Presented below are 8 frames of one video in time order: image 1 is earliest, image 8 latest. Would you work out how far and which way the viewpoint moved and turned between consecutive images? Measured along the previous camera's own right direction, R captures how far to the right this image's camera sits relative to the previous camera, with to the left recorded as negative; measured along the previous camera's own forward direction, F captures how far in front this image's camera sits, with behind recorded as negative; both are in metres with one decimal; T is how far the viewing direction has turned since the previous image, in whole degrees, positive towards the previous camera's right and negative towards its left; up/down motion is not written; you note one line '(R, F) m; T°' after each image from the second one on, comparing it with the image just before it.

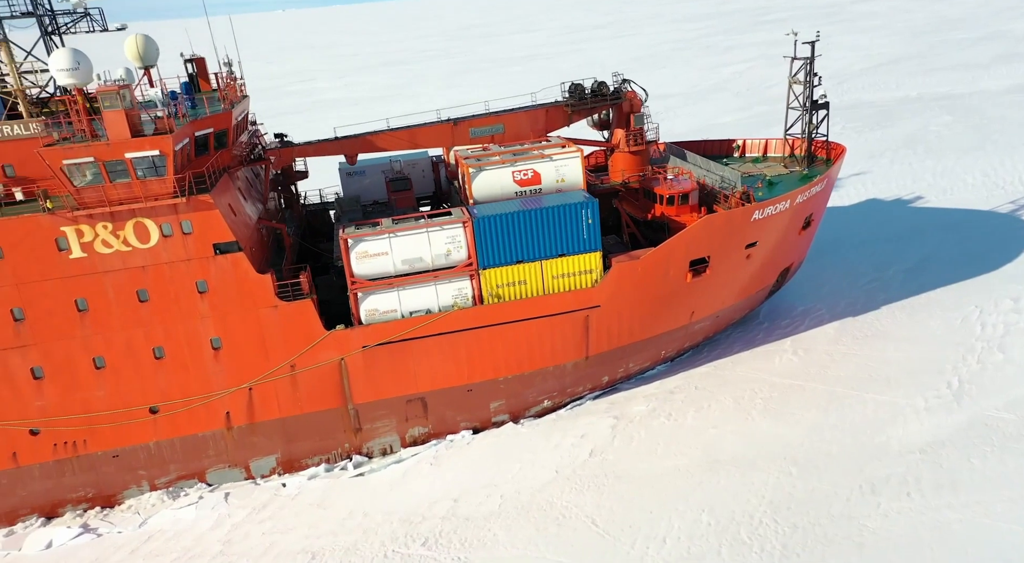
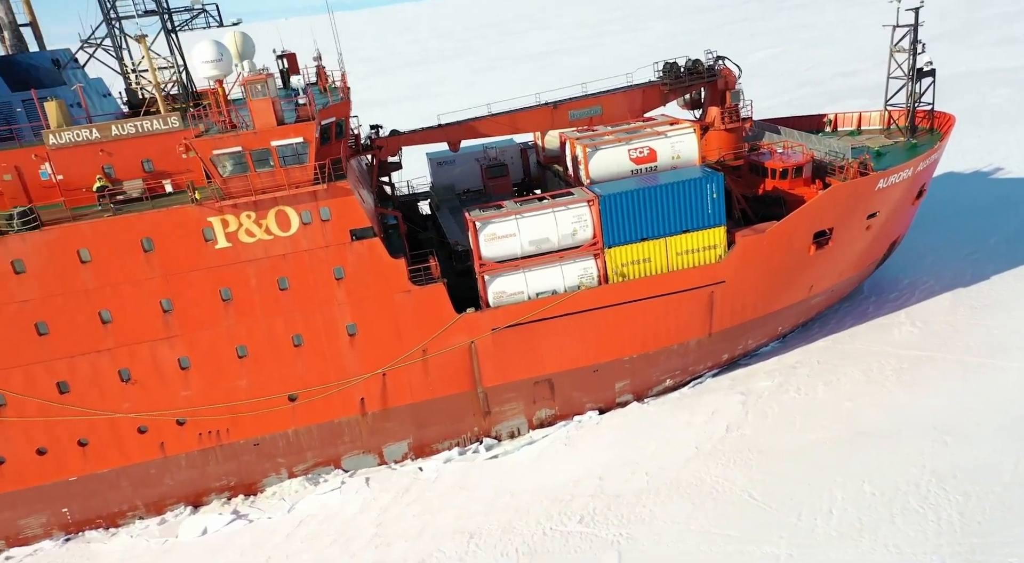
(-2.3, 0.0) m; -2°
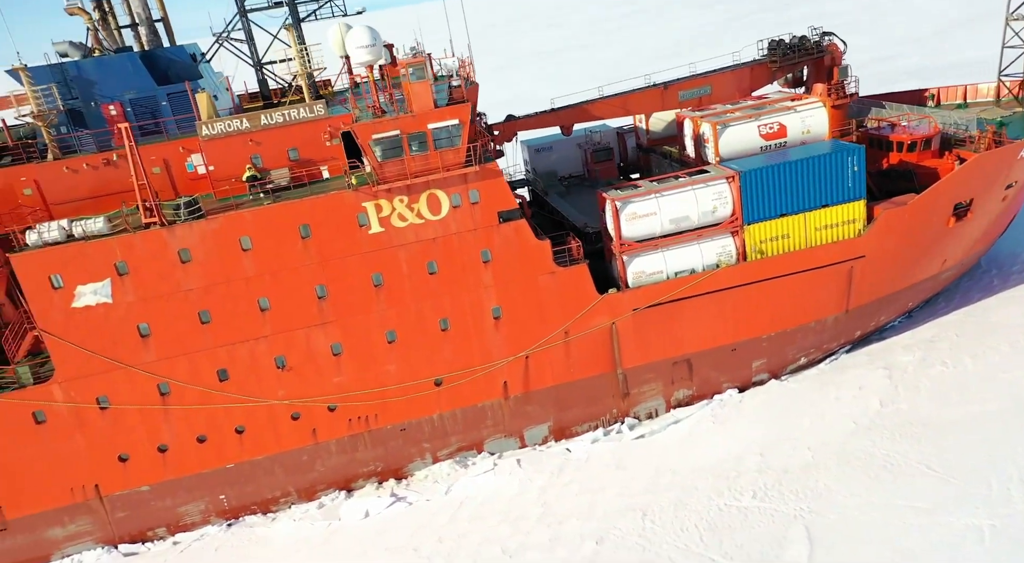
(-2.6, 0.0) m; -2°
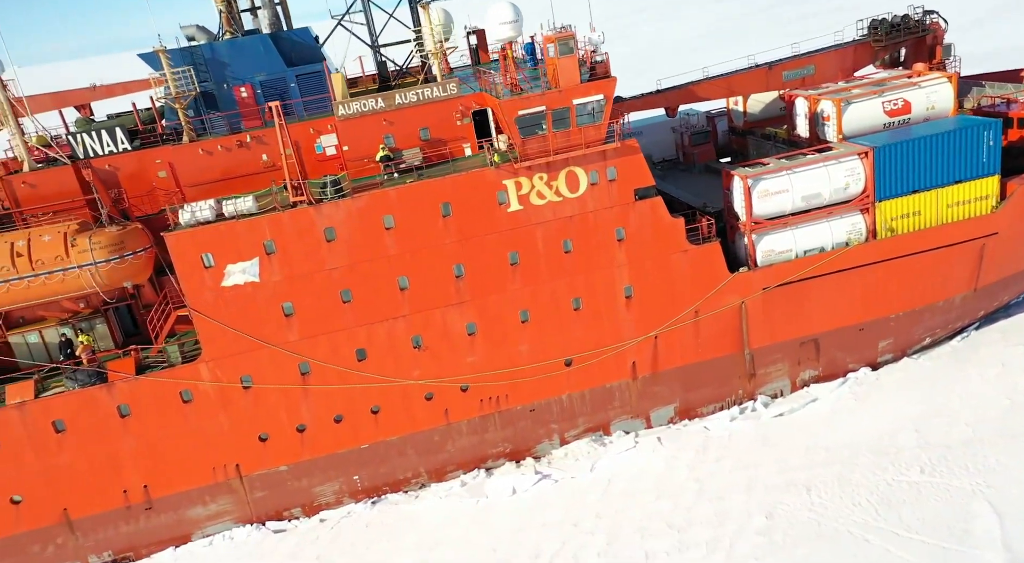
(-2.4, +0.1) m; -1°
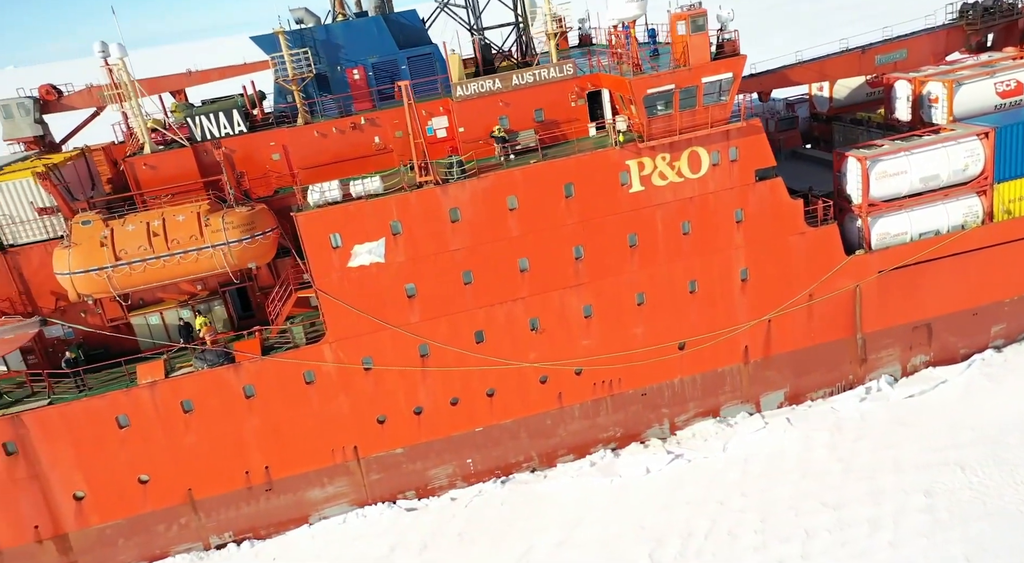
(-2.1, +0.1) m; -1°
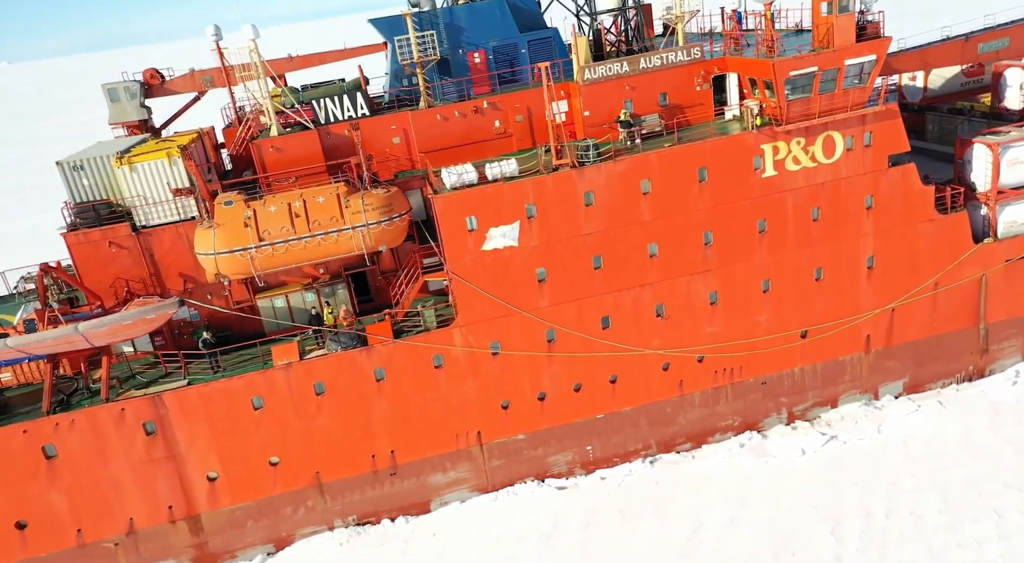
(-2.3, +0.1) m; -1°
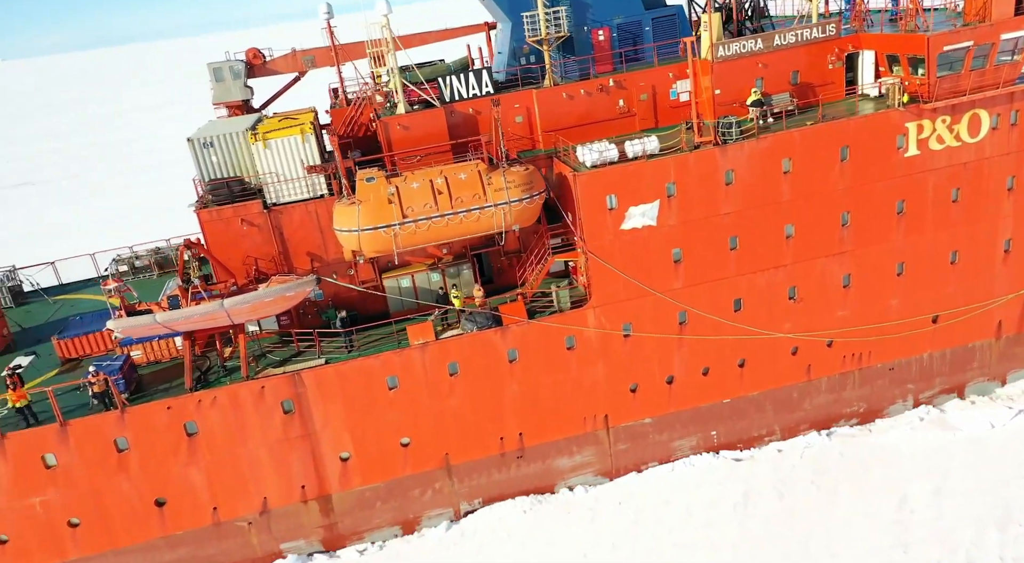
(-2.3, +0.2) m; -1°
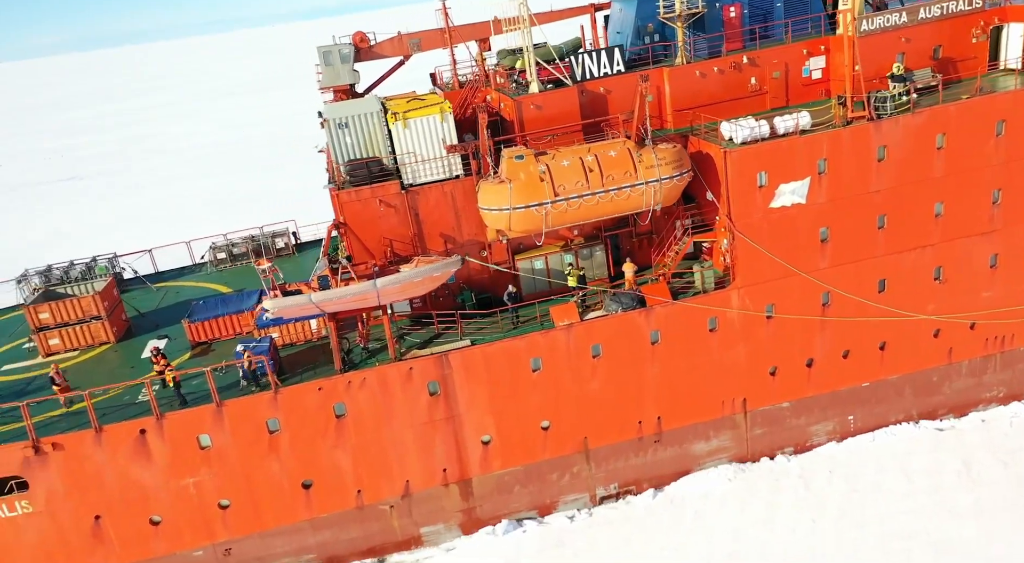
(-2.3, +0.2) m; -1°
